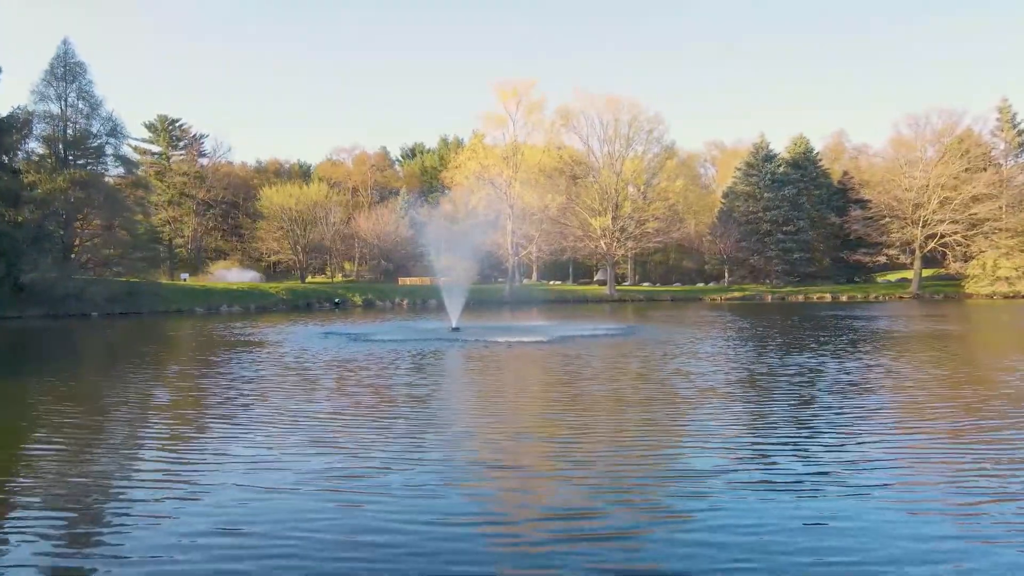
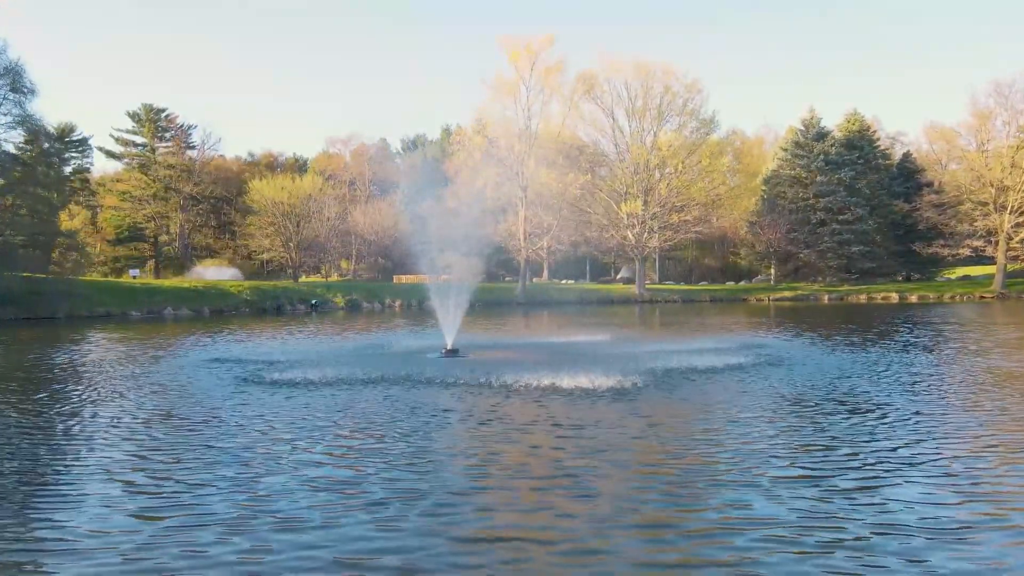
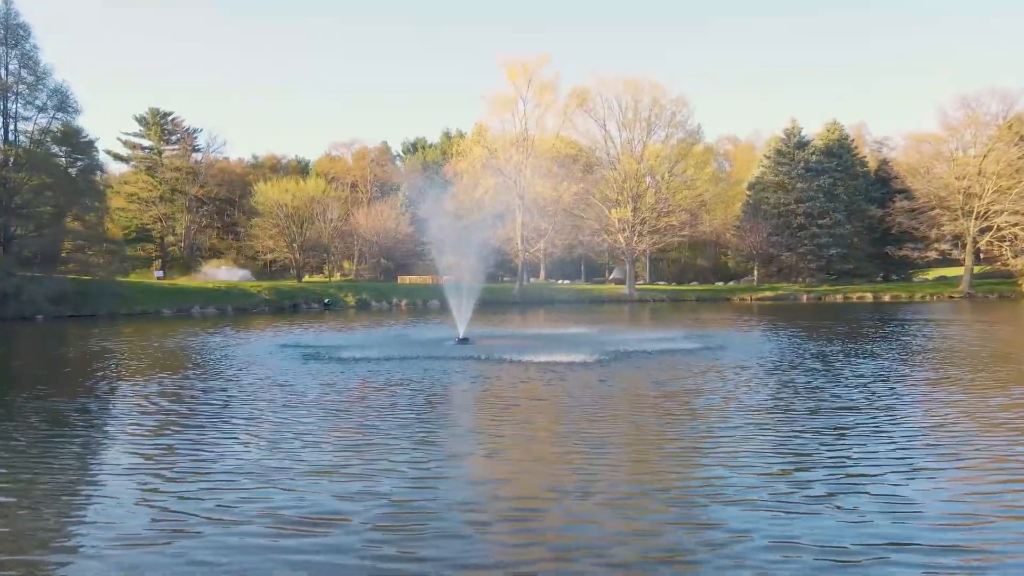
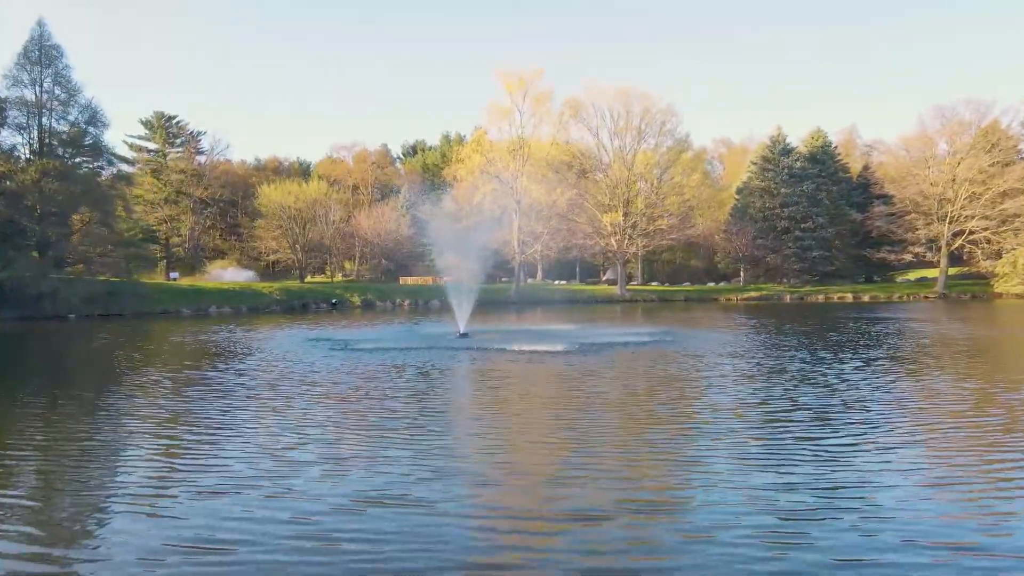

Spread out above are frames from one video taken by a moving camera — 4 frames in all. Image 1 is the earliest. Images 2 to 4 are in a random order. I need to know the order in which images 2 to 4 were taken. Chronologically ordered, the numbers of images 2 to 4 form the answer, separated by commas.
4, 3, 2
